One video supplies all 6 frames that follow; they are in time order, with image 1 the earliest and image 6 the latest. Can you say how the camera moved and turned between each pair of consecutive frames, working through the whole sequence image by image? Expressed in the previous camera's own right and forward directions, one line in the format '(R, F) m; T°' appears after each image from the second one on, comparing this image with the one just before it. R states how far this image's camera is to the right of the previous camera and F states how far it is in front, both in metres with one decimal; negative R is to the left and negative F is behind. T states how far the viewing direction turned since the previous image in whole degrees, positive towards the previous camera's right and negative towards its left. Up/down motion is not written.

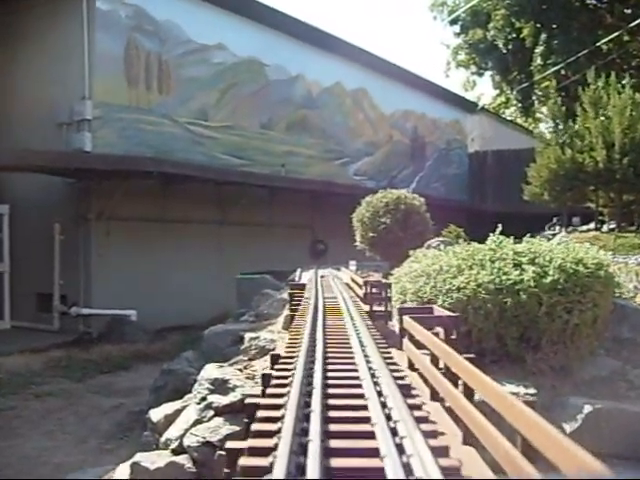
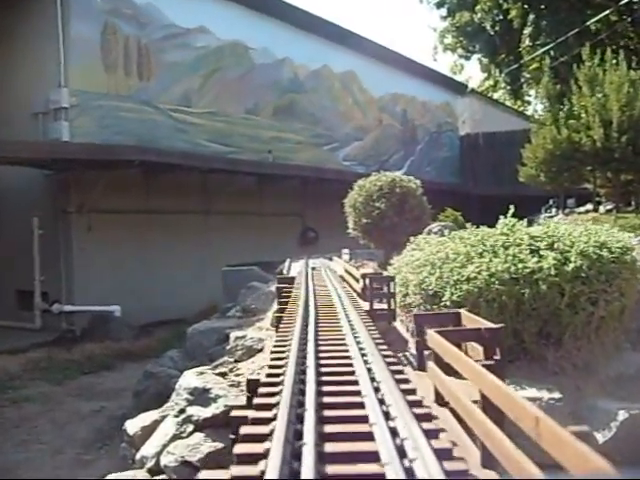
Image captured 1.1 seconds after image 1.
(0.0, +0.6) m; +1°
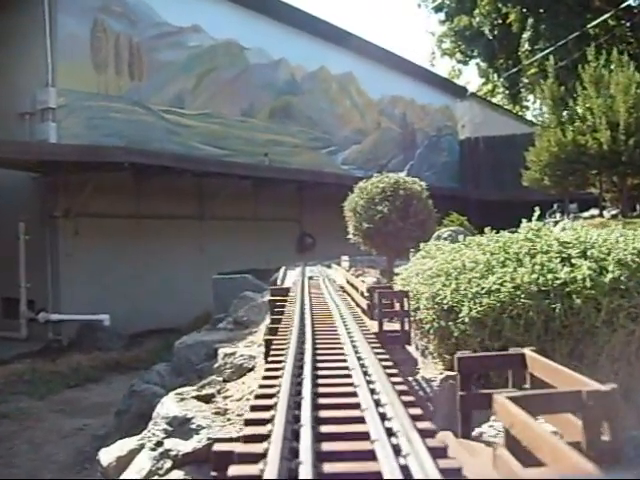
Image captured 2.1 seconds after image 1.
(0.0, +0.6) m; 0°
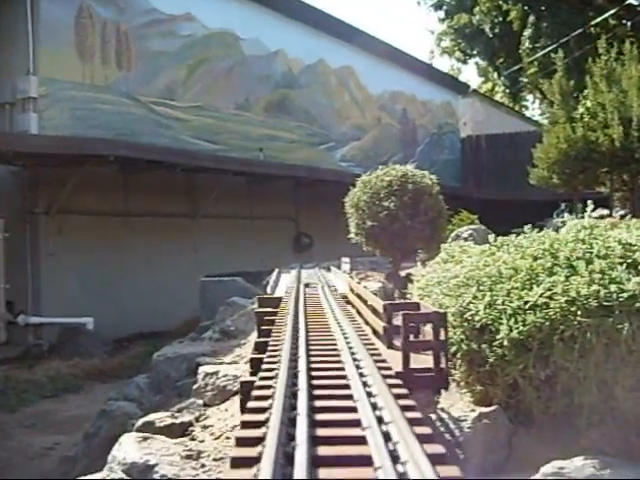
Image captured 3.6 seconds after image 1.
(0.0, +0.8) m; 0°
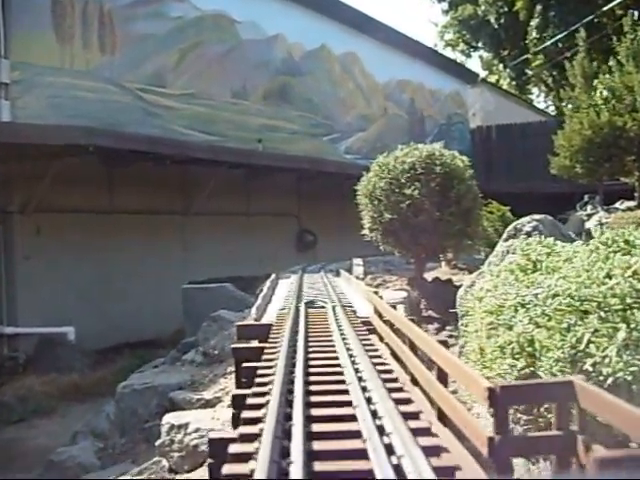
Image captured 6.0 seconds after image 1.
(0.0, +1.3) m; 0°
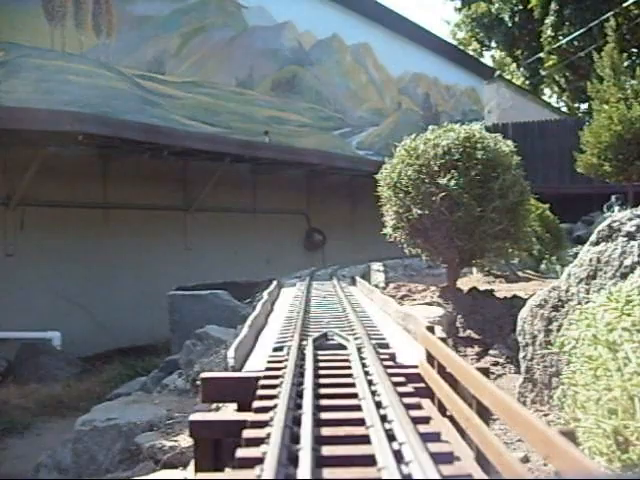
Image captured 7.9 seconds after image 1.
(0.0, +1.0) m; -1°
